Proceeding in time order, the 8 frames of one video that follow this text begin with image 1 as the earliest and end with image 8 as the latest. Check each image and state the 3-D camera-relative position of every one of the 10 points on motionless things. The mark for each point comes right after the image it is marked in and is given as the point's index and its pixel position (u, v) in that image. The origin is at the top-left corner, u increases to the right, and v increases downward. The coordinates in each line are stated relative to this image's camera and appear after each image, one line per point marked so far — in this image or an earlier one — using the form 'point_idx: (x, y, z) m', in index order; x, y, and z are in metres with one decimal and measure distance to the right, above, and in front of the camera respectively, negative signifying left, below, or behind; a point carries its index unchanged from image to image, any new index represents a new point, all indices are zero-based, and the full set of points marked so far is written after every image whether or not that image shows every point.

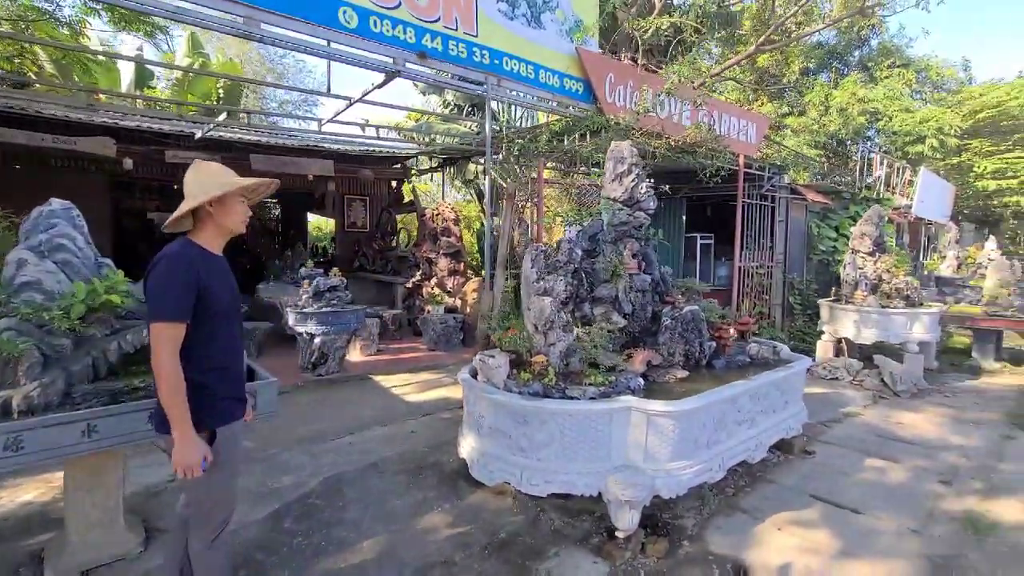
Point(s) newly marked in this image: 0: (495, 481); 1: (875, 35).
0: (-0.1, -1.3, +3.2) m
1: (+13.1, +9.1, +17.5) m
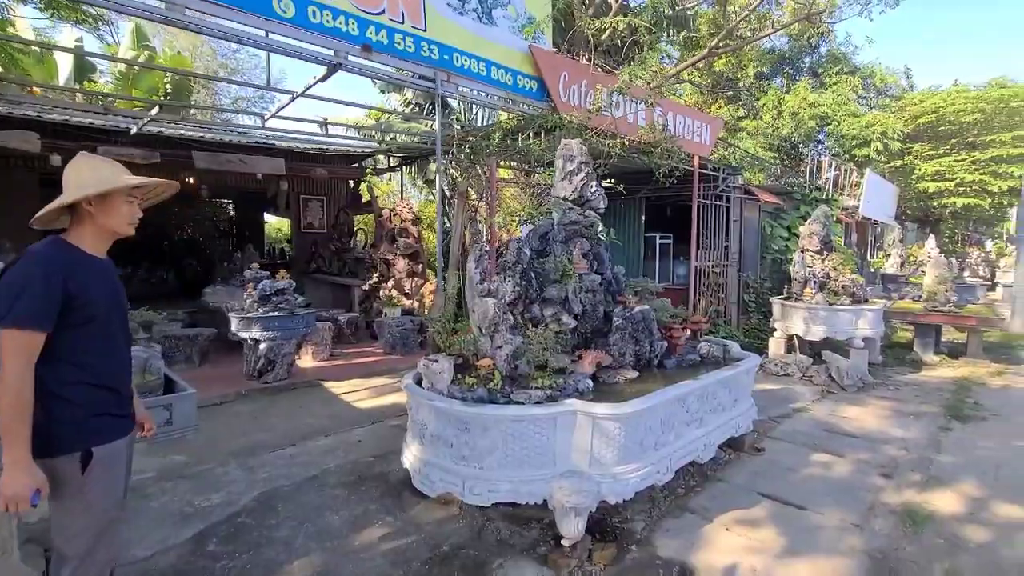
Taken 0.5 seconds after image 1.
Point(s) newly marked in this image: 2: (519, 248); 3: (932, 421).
0: (-0.5, -1.3, +3.0) m
1: (+11.7, +9.2, +18.2) m
2: (0.0, +0.3, +4.0) m
3: (+4.7, -1.5, +5.5) m
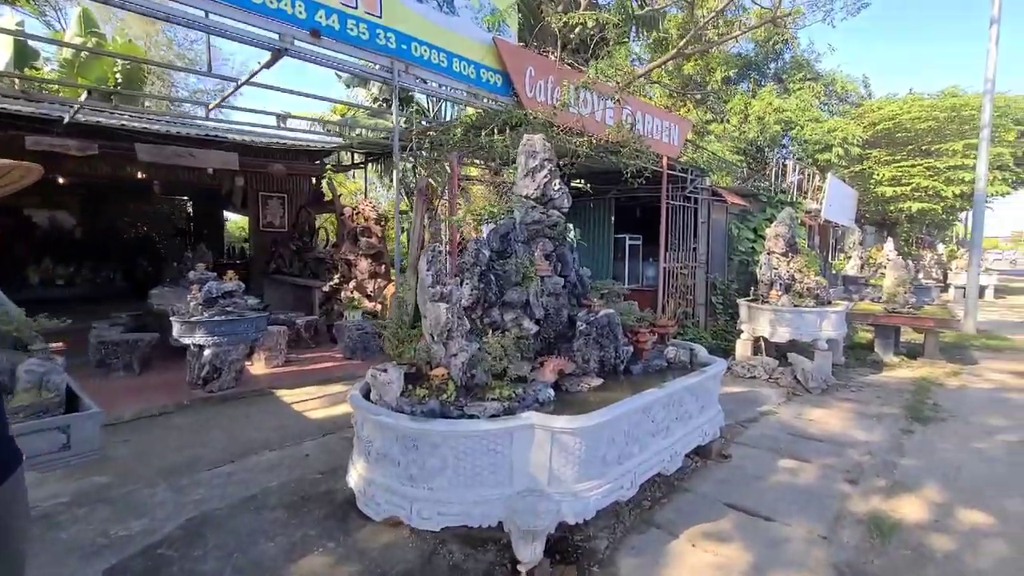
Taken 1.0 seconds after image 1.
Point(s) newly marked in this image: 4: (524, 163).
0: (-0.7, -1.3, +2.8) m
1: (+10.6, +9.2, +18.6) m
2: (-0.3, +0.3, +3.7) m
3: (+4.3, -1.5, +5.5) m
4: (+0.1, +1.0, +4.1) m
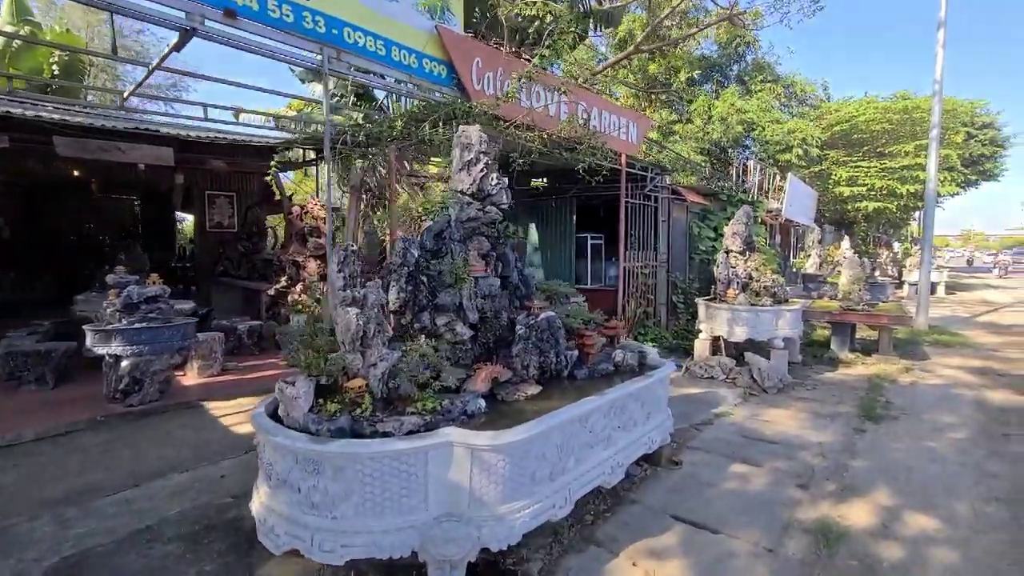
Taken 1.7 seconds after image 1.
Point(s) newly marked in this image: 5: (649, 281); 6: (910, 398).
0: (-1.2, -1.3, +2.5) m
1: (+9.2, +9.2, +18.9) m
2: (-0.8, +0.3, +3.4) m
3: (+3.8, -1.5, +5.5) m
4: (-0.4, +1.0, +3.8) m
5: (+2.6, +0.1, +9.3) m
6: (+5.2, -1.4, +6.3) m
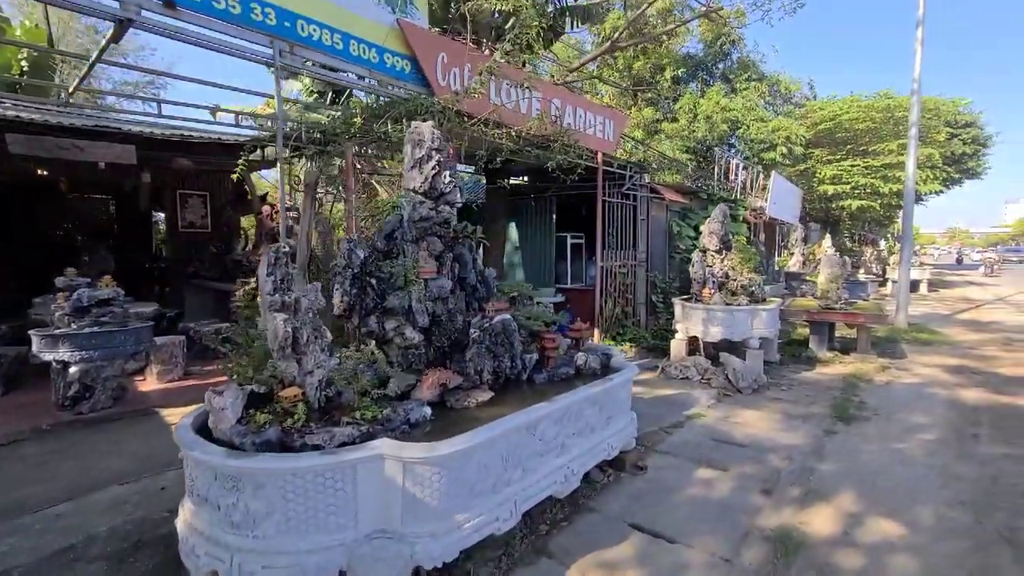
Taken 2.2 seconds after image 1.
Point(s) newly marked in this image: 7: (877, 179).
0: (-1.5, -1.3, +2.3) m
1: (+8.6, +9.3, +18.8) m
2: (-1.1, +0.3, +3.3) m
3: (+3.4, -1.5, +5.4) m
4: (-0.8, +1.0, +3.7) m
5: (+2.2, +0.1, +9.2) m
6: (+4.8, -1.4, +6.3) m
7: (+14.4, +4.3, +19.2) m
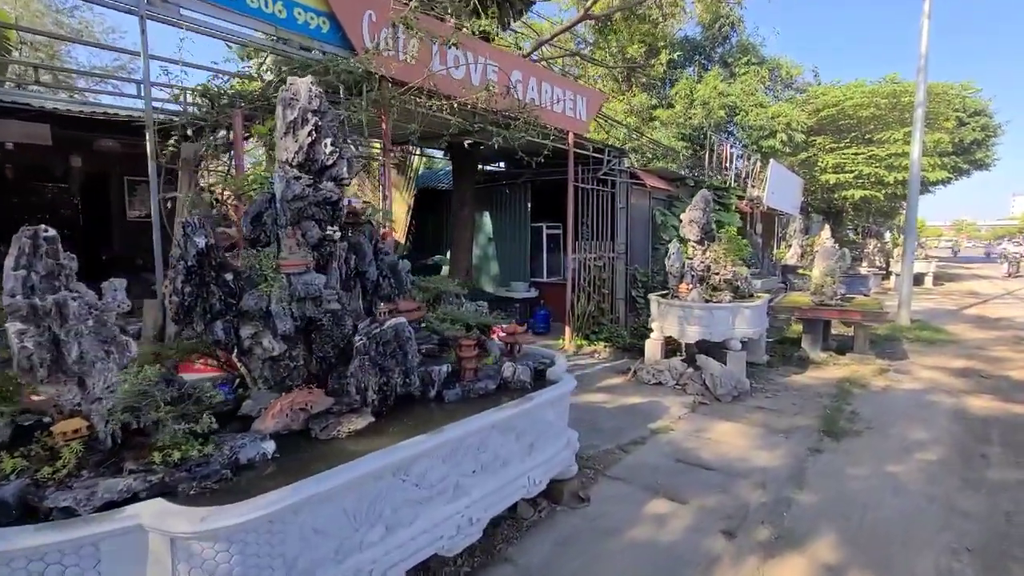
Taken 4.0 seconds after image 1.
0: (-2.1, -1.3, +1.6) m
1: (+8.1, +9.5, +17.9) m
2: (-1.7, +0.3, +2.6) m
3: (+2.8, -1.5, +4.7) m
4: (-1.4, +1.0, +2.9) m
5: (+1.6, +0.2, +8.4) m
6: (+4.2, -1.4, +5.6) m
7: (+13.9, +4.5, +18.3) m
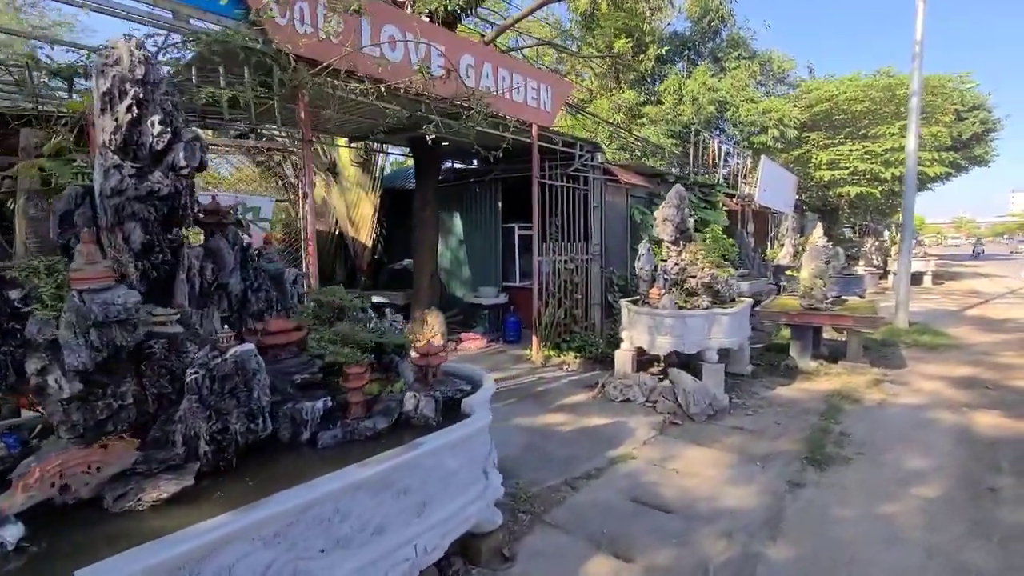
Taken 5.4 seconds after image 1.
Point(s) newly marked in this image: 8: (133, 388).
0: (-2.6, -1.4, +1.0) m
1: (+7.4, +9.5, +17.3) m
2: (-2.3, +0.2, +1.9) m
3: (+2.3, -1.5, +4.0) m
4: (-1.9, +0.9, +2.3) m
5: (+1.0, +0.2, +7.8) m
6: (+3.7, -1.4, +4.9) m
7: (+13.3, +4.5, +17.7) m
8: (-1.7, -0.4, +2.2) m
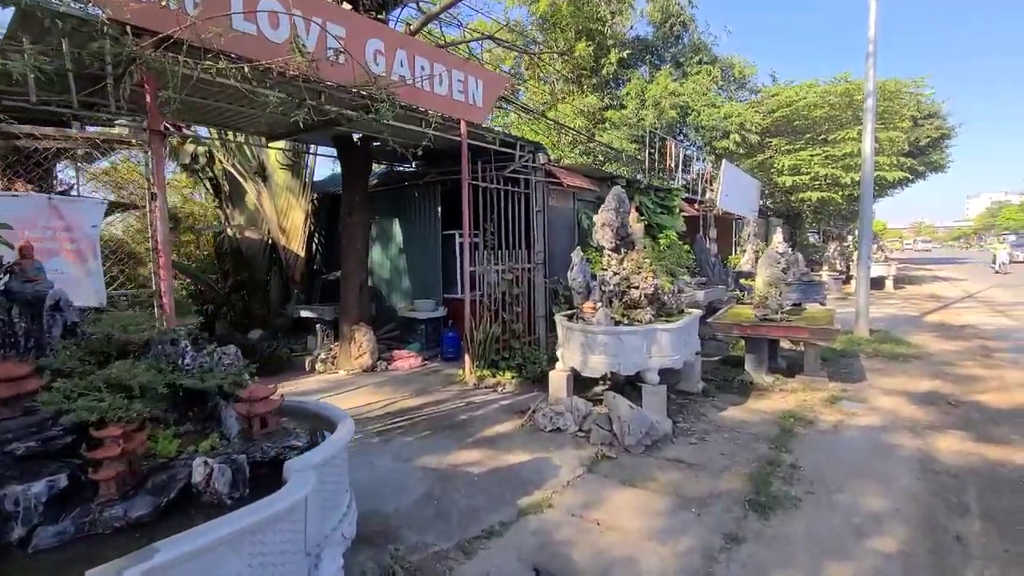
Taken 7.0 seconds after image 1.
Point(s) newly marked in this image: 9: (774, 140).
0: (-3.3, -1.5, +0.2) m
1: (+5.9, +9.2, +17.1) m
2: (-3.0, +0.1, +1.1) m
3: (+1.5, -1.6, +3.4) m
4: (-2.7, +0.8, +1.5) m
5: (+0.1, 0.0, +7.2) m
6: (+2.8, -1.5, +4.4) m
7: (+11.8, +4.4, +17.6) m
8: (-2.4, -0.6, +1.4) m
9: (+10.1, +5.8, +18.9) m
